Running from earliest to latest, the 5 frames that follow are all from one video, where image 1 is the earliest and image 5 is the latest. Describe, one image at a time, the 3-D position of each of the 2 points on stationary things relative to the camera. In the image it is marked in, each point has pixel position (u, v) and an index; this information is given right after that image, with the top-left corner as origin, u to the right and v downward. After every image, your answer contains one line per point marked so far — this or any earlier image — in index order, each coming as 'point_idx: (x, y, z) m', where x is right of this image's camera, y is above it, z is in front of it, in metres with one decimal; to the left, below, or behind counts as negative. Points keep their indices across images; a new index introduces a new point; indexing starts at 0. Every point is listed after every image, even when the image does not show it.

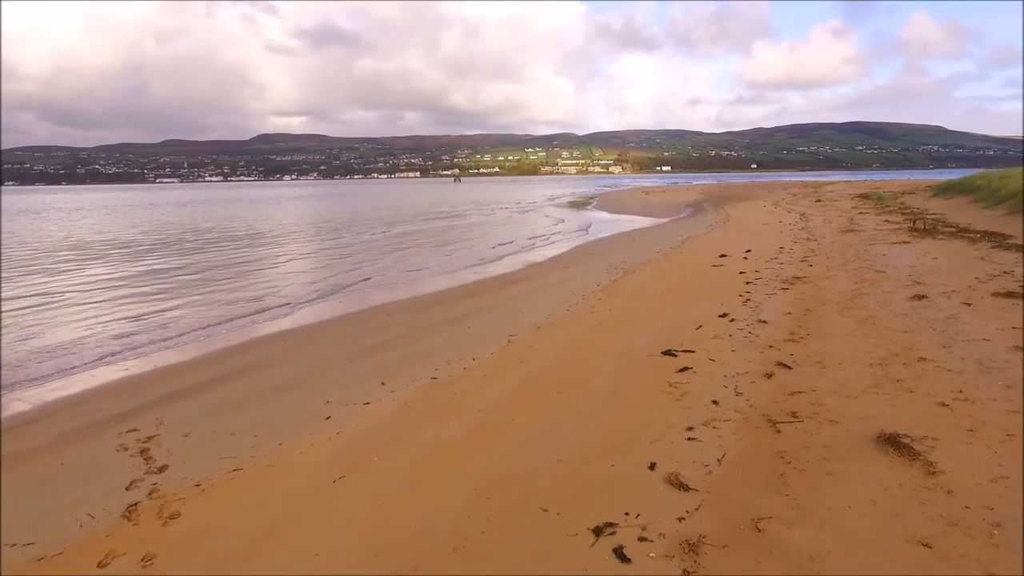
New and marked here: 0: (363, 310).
0: (-2.2, -0.3, +9.1) m
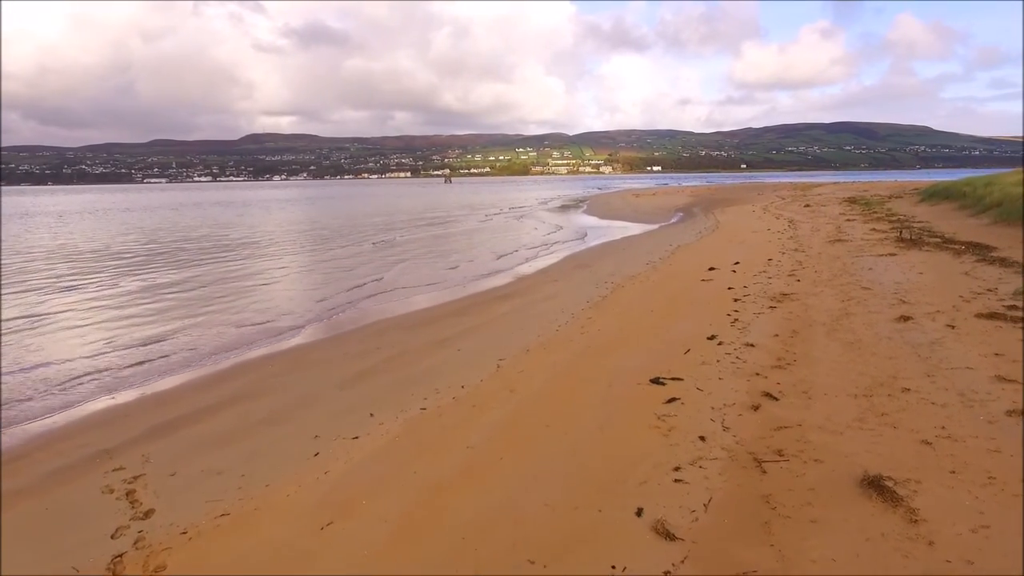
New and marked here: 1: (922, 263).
0: (-2.3, -0.6, +9.0) m
1: (+7.9, +0.5, +11.8) m
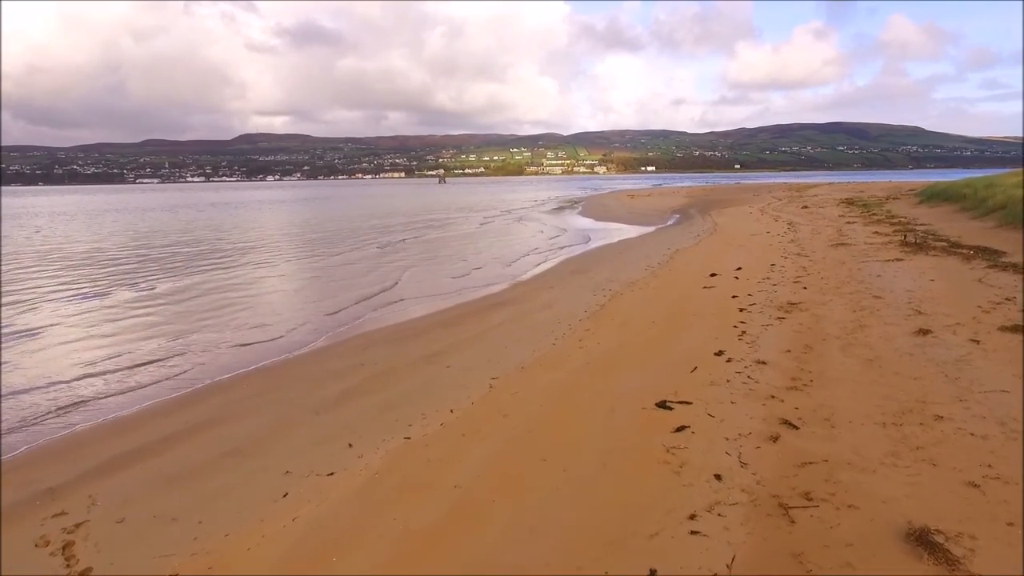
0: (-2.4, -0.8, +8.5) m
1: (+7.7, +0.4, +11.4) m
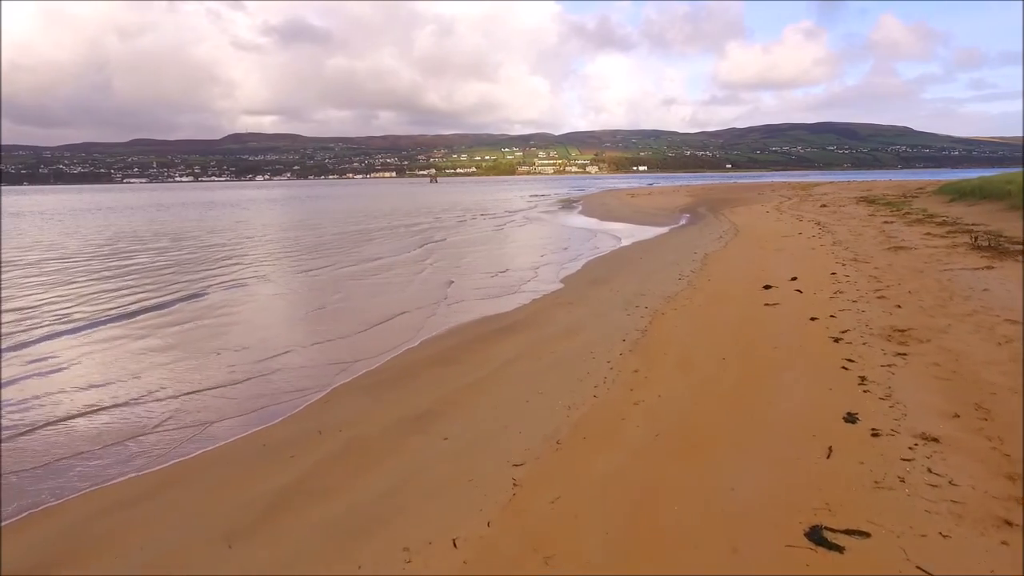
0: (-2.2, -1.0, +6.1) m
1: (+7.9, +0.1, +9.2) m
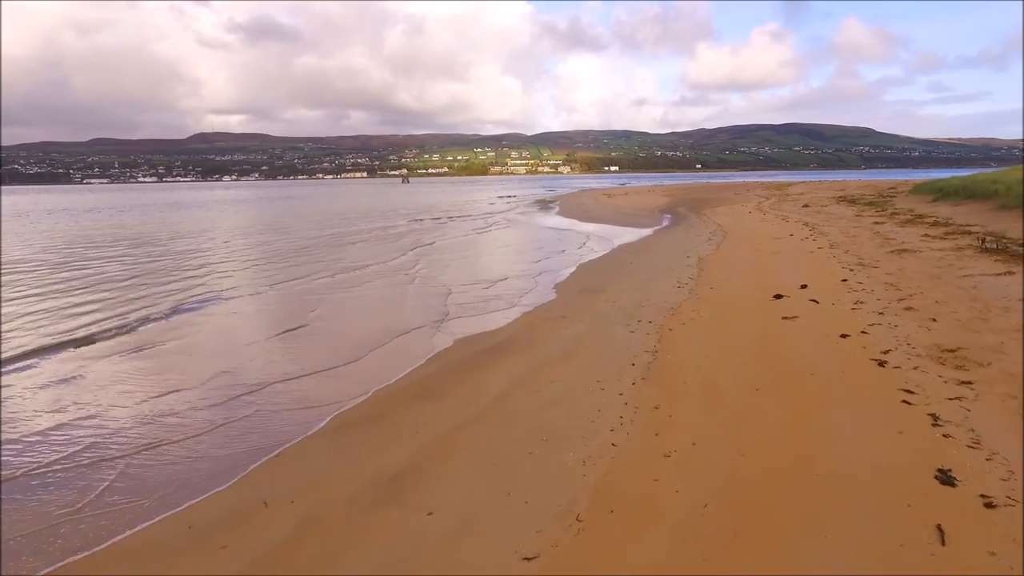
0: (-2.2, -1.2, +4.9) m
1: (+7.7, 0.0, +8.4) m
